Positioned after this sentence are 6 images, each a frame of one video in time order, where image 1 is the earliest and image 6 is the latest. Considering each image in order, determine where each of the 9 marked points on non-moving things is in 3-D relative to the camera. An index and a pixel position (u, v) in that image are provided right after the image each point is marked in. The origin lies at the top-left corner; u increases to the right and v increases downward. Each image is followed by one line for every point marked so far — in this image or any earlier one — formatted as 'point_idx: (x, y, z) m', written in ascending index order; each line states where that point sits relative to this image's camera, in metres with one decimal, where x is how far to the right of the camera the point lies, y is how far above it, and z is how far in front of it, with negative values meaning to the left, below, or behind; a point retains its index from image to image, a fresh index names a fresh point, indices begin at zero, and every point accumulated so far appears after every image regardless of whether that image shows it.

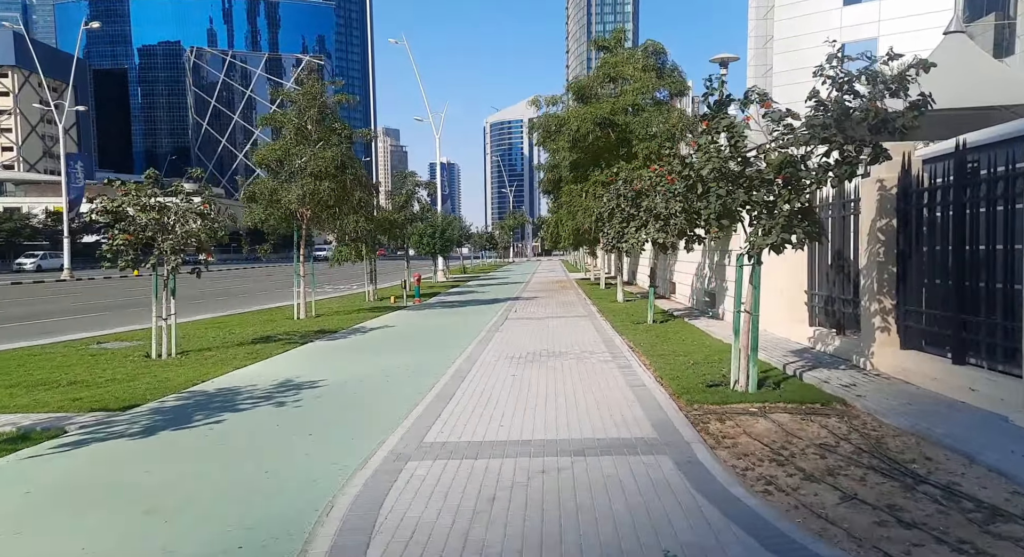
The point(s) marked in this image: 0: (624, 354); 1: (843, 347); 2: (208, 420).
0: (+1.7, -1.1, +10.1) m
1: (+4.4, -0.9, +9.0) m
2: (-3.2, -1.5, +7.1) m
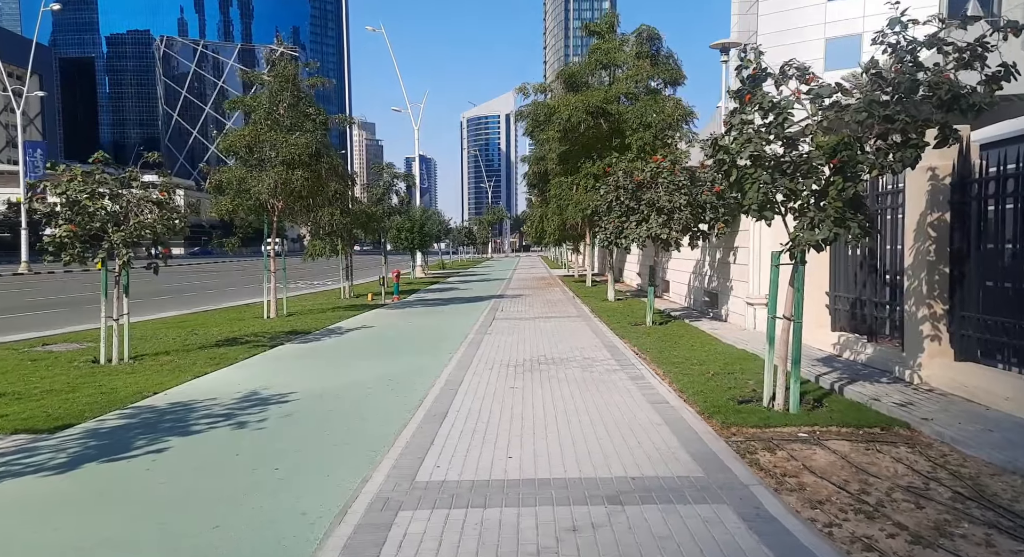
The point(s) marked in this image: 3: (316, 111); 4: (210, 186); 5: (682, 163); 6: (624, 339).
0: (+1.6, -1.1, +9.1) m
1: (+4.4, -0.9, +8.1) m
2: (-3.1, -1.5, +6.0) m
3: (-5.1, +4.4, +17.8) m
4: (-7.7, +2.3, +17.3) m
5: (+3.3, +2.3, +13.3) m
6: (+1.9, -1.0, +11.7) m
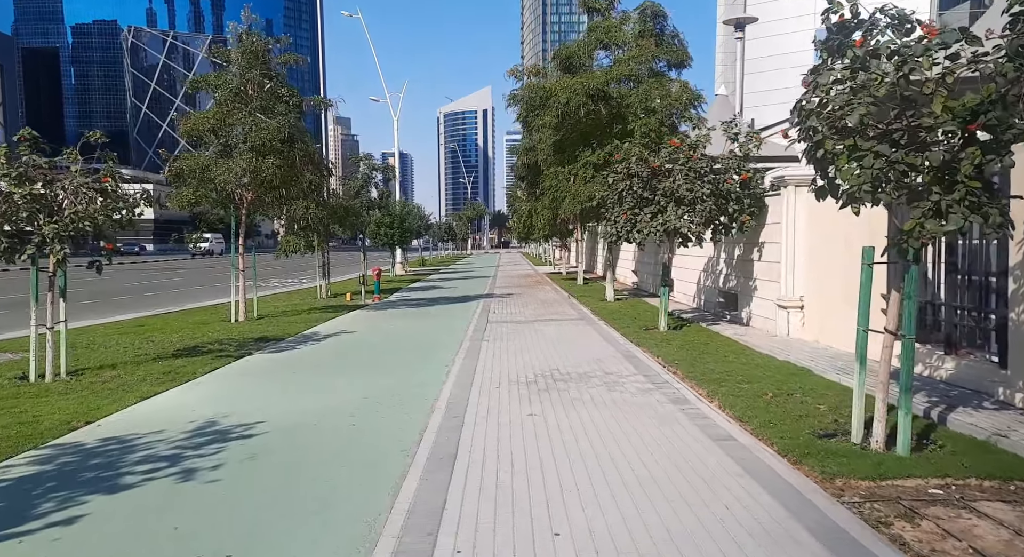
0: (+1.7, -1.2, +7.7) m
1: (+4.5, -0.9, +6.8) m
2: (-2.9, -1.5, +4.4) m
3: (-5.3, +4.4, +16.2) m
4: (-7.8, +2.4, +15.6) m
5: (+3.3, +2.3, +11.9) m
6: (+2.0, -1.0, +10.3) m
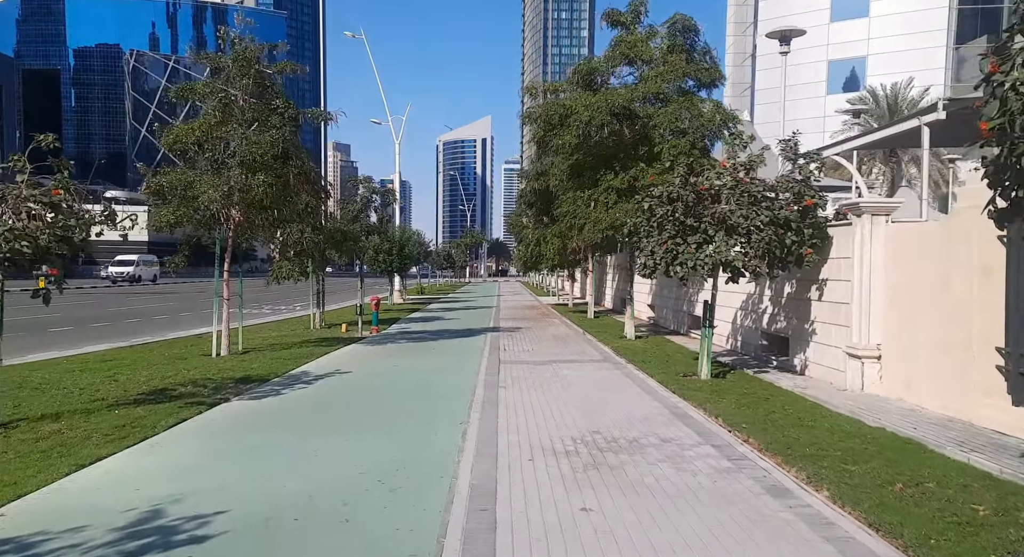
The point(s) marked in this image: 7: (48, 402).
0: (+2.1, -1.6, +6.0) m
1: (+4.8, -1.4, +5.2) m
2: (-2.6, -1.7, +2.7) m
3: (-4.9, +3.8, +14.7) m
4: (-7.5, +1.8, +14.1) m
5: (+3.7, +1.6, +10.4) m
6: (+2.3, -1.6, +8.6) m
7: (-6.2, -1.6, +9.2) m
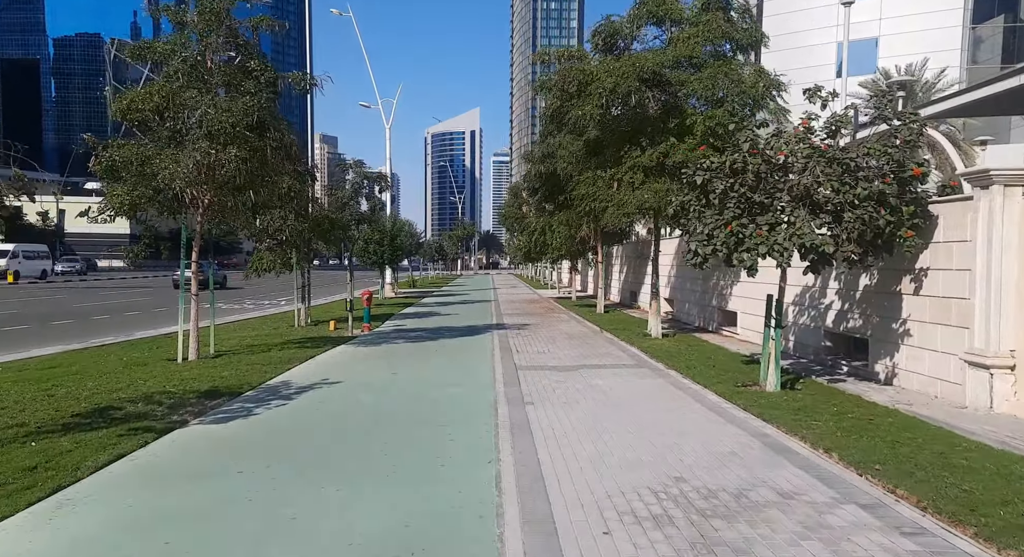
0: (+2.5, -1.5, +4.1) m
1: (+5.3, -1.3, +3.3) m
2: (-2.1, -1.7, +0.8) m
3: (-4.7, +3.9, +12.7) m
4: (-7.2, +1.9, +11.9) m
5: (+4.0, +1.8, +8.5) m
6: (+2.7, -1.5, +6.7) m
7: (-5.8, -1.5, +7.1) m
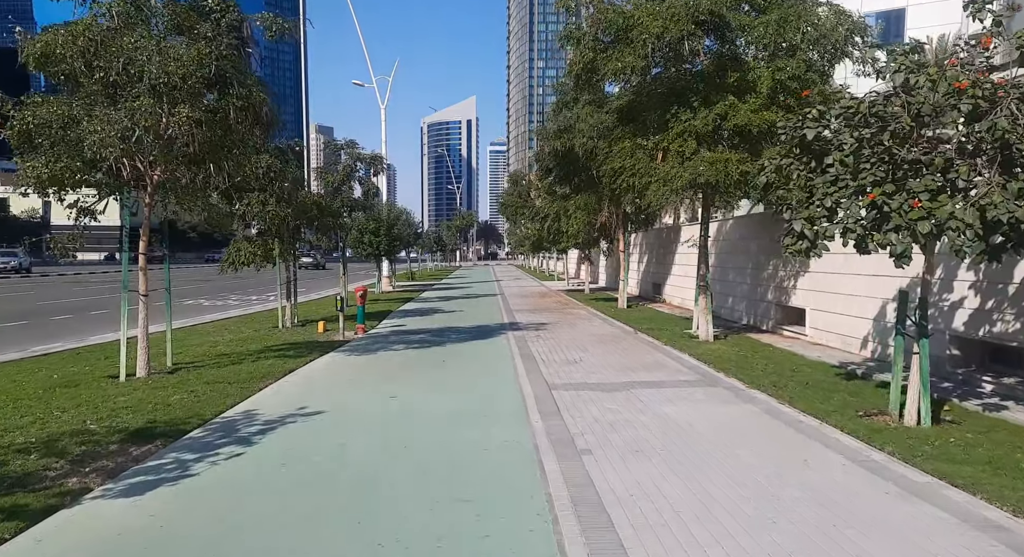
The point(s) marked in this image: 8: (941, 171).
0: (+2.9, -1.5, +1.7) m
1: (+5.7, -1.3, +0.8) m
2: (-1.7, -1.8, -1.7) m
3: (-4.3, +4.0, +10.1) m
4: (-6.8, +1.9, +9.4) m
5: (+4.4, +1.9, +6.0) m
6: (+3.1, -1.4, +4.3) m
7: (-5.4, -1.6, +4.6) m
8: (+3.5, +0.9, +5.7) m
